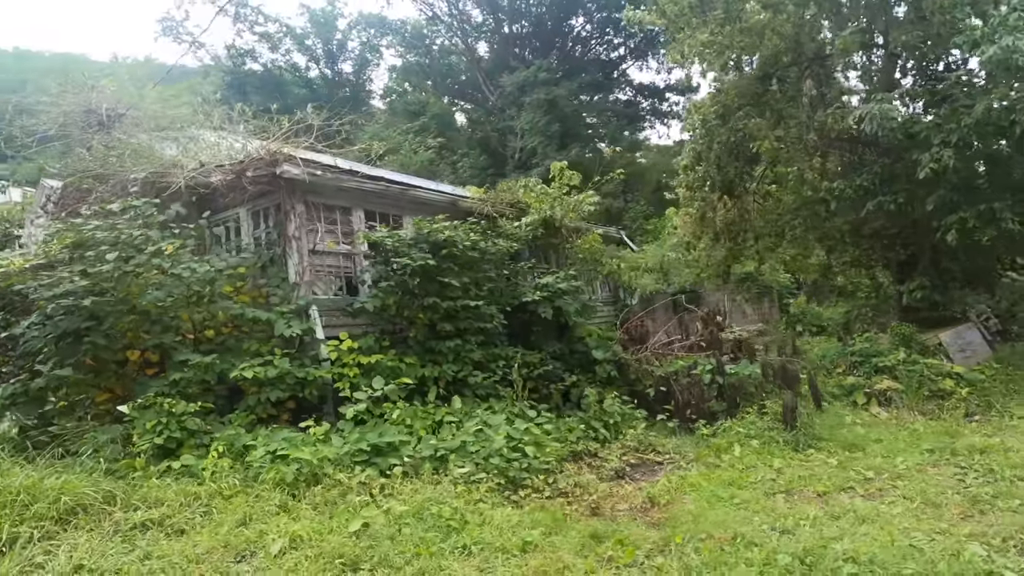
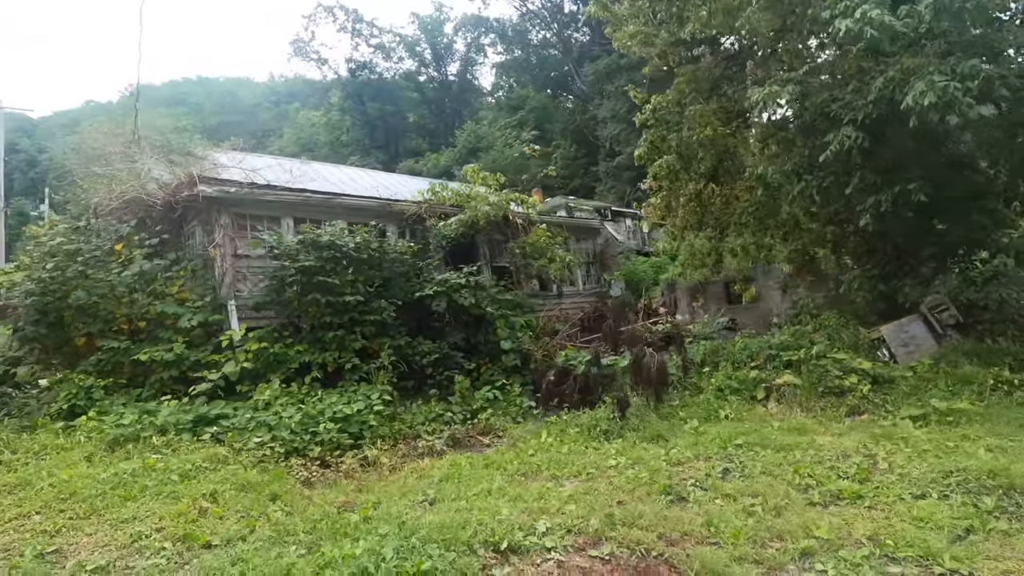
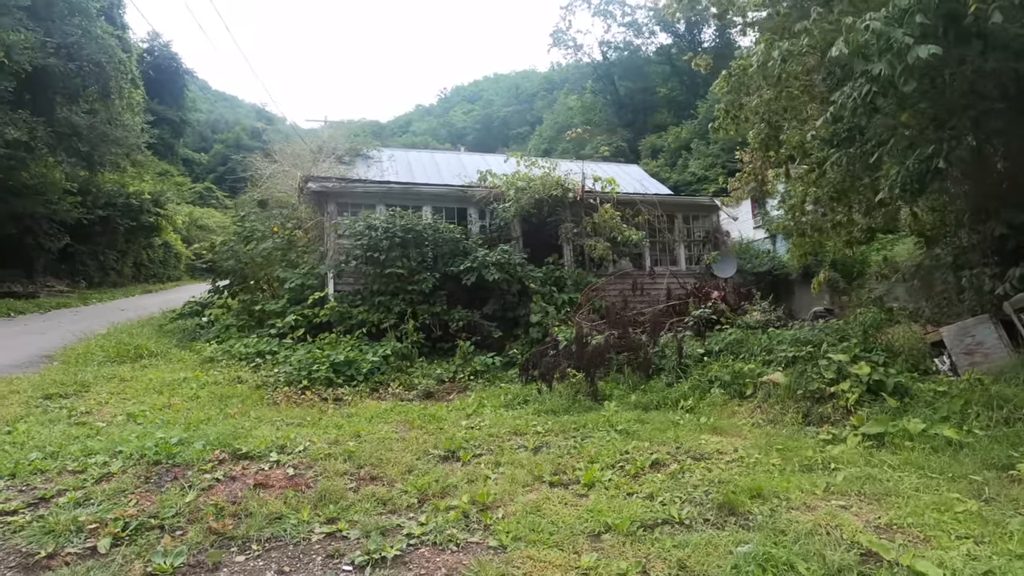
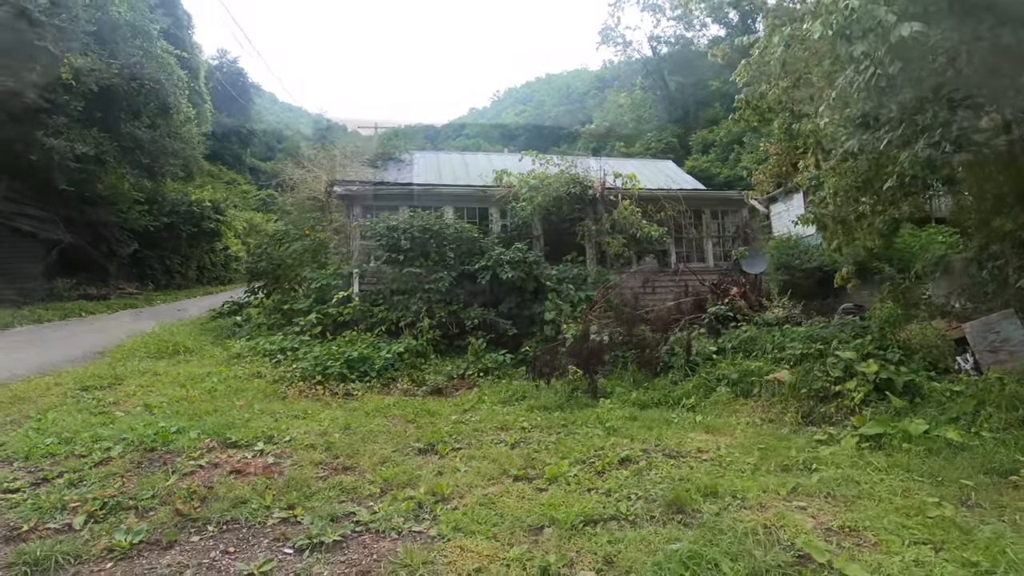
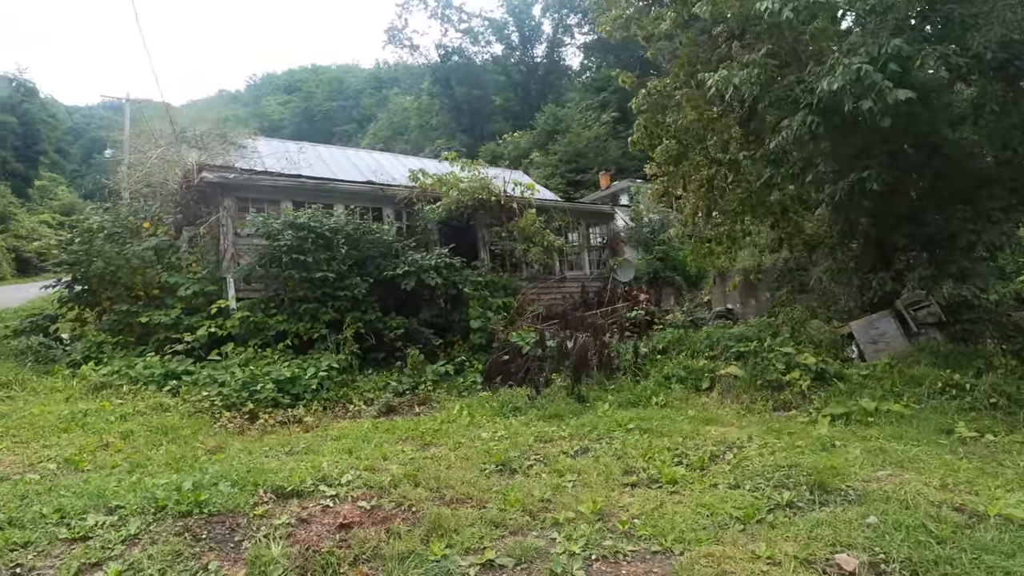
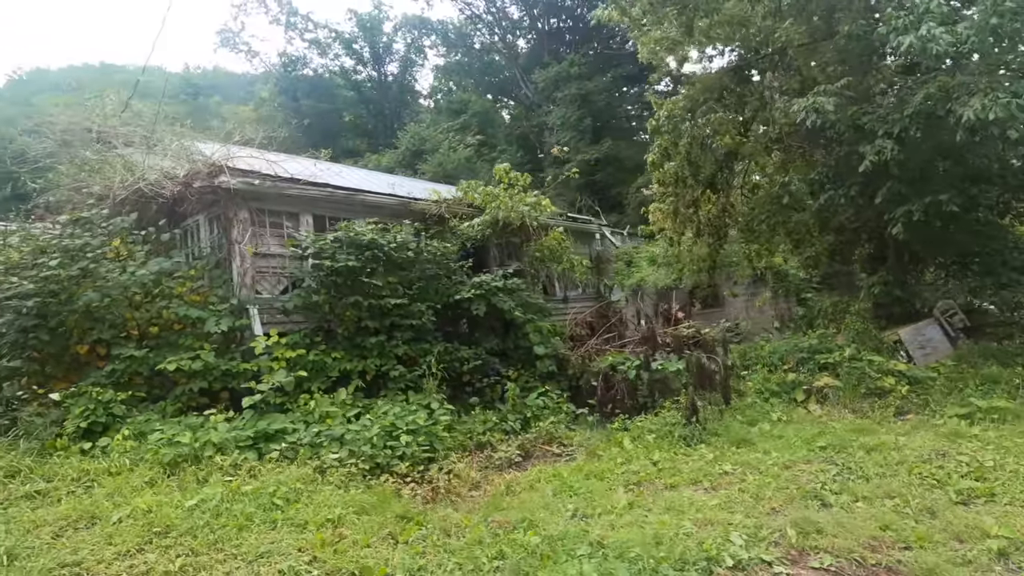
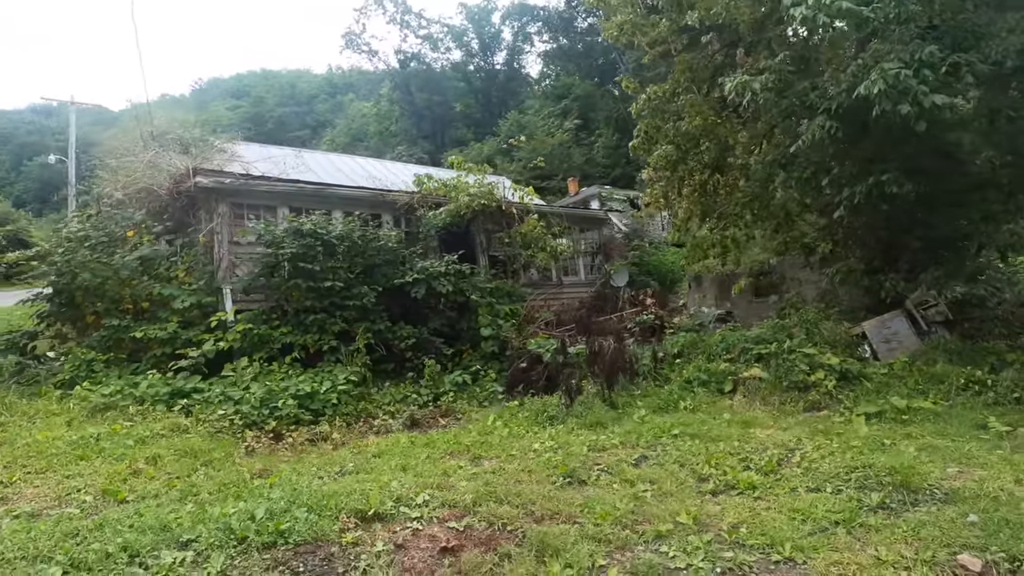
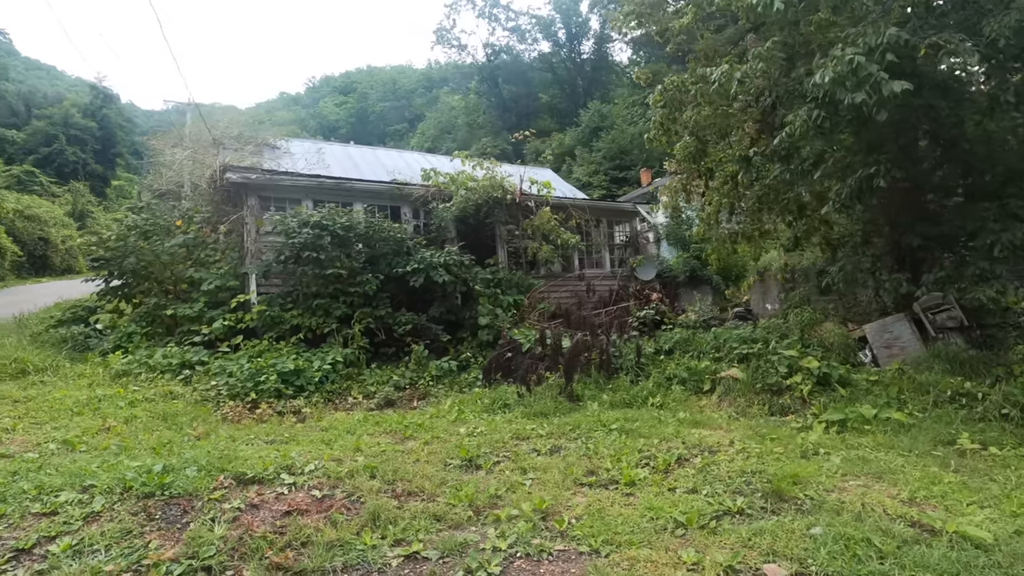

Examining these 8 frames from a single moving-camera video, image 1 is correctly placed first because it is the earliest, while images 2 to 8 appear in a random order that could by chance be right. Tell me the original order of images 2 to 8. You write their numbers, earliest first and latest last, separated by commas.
6, 2, 7, 5, 8, 3, 4
